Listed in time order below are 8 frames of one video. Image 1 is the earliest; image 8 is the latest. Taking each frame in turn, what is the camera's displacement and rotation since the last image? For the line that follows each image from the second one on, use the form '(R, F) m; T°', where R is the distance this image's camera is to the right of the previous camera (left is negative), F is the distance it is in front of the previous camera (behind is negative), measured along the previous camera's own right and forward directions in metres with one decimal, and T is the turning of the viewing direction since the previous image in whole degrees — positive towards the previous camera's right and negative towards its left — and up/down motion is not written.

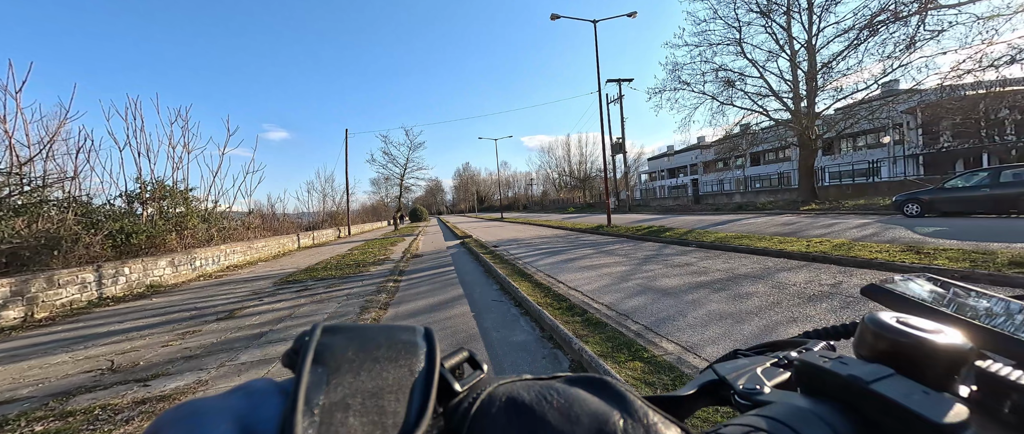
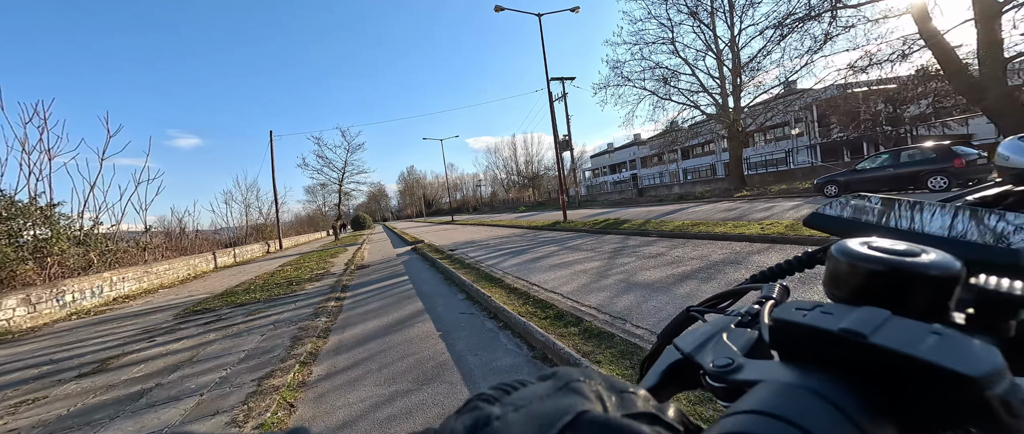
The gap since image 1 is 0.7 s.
(-0.3, +0.9) m; +8°
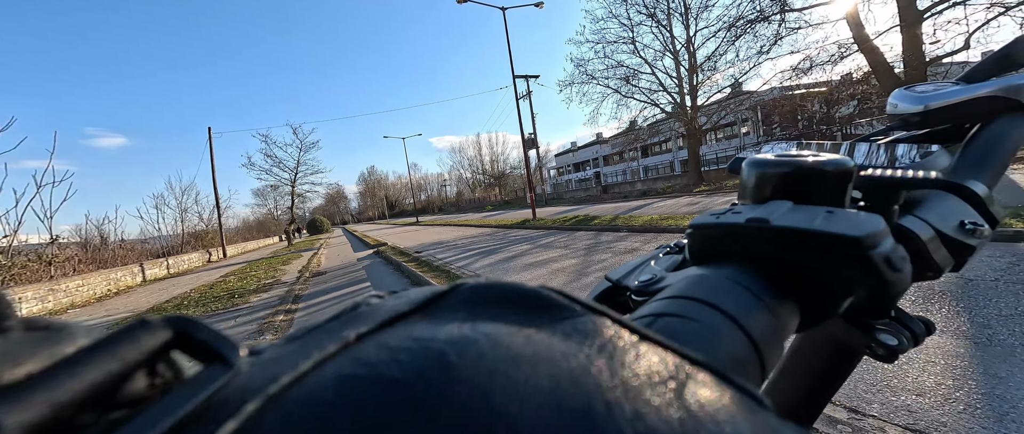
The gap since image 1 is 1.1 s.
(-0.1, +0.5) m; +6°
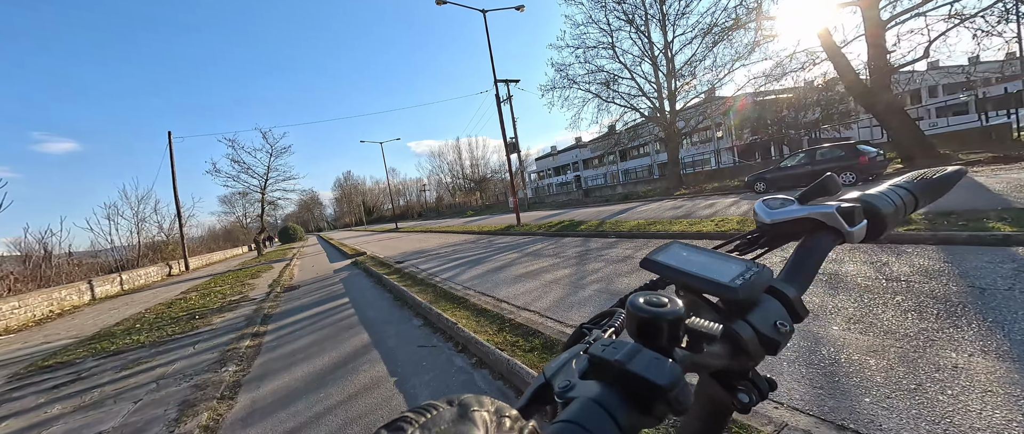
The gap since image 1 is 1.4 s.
(-0.2, +0.4) m; +3°
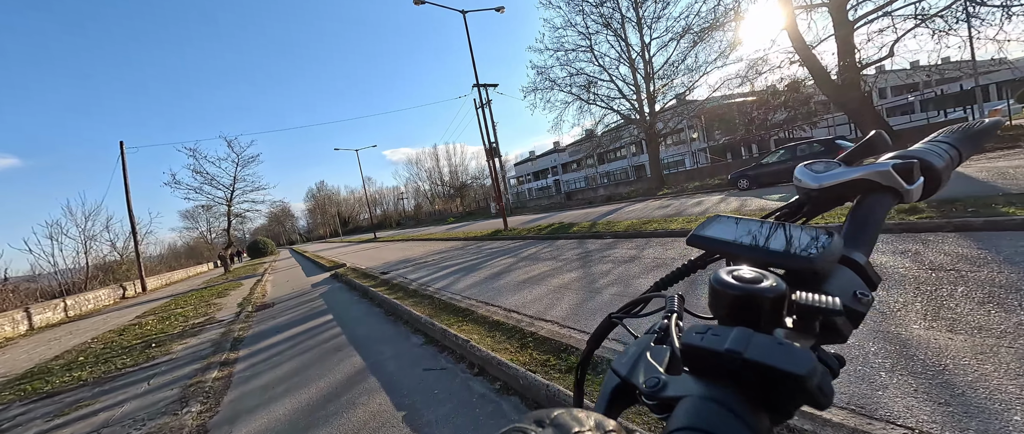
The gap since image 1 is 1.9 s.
(-0.4, +0.6) m; +4°
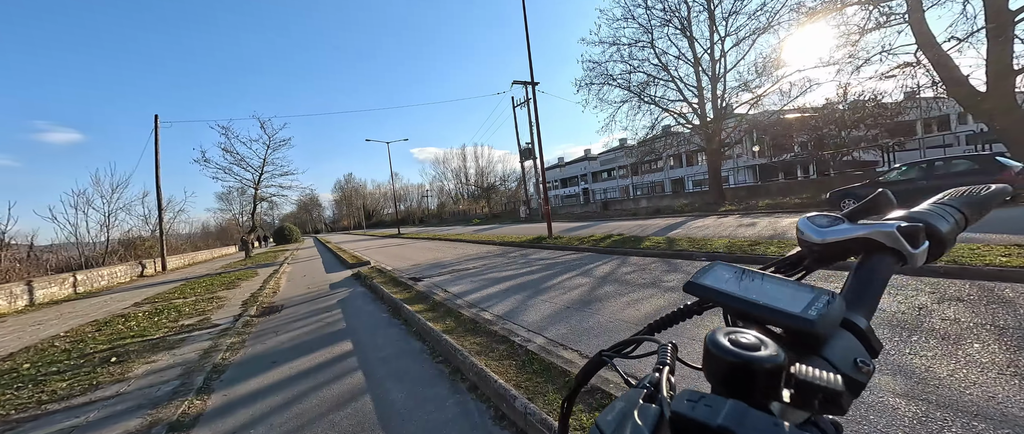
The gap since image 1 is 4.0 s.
(-1.3, +2.4) m; -3°
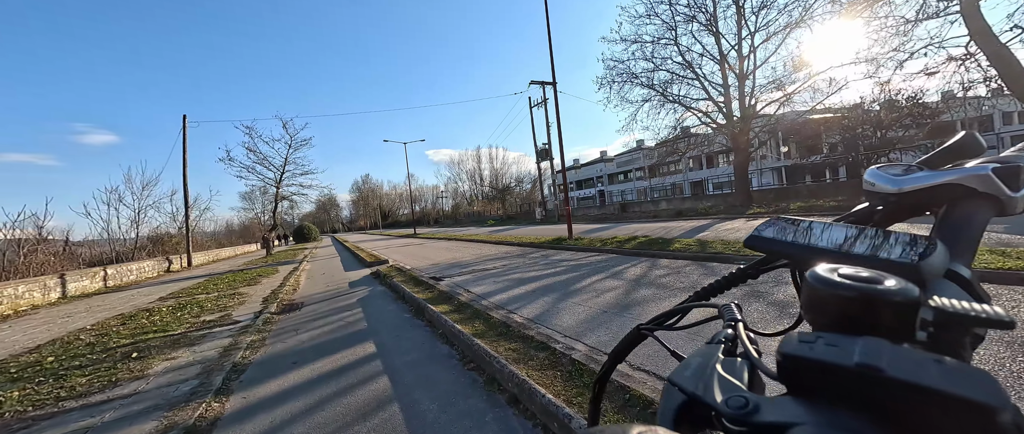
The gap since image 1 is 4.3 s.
(-0.3, +0.4) m; -2°
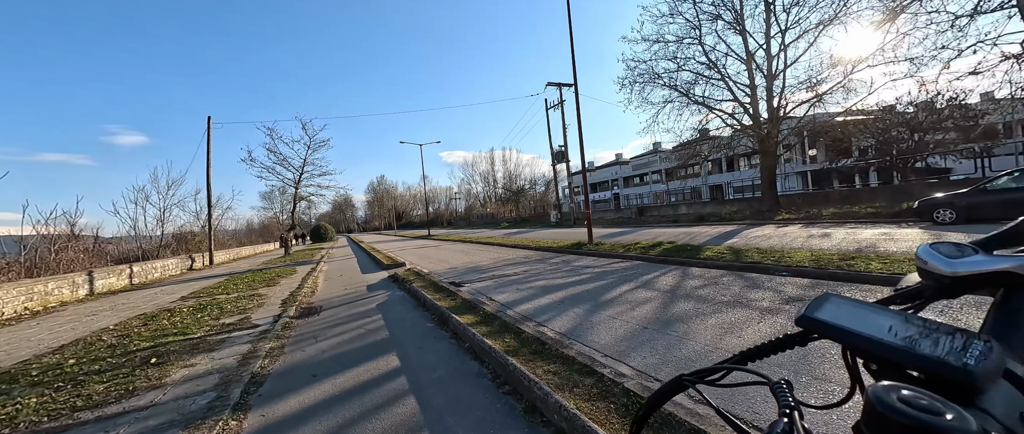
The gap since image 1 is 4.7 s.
(-0.3, +0.4) m; -2°
